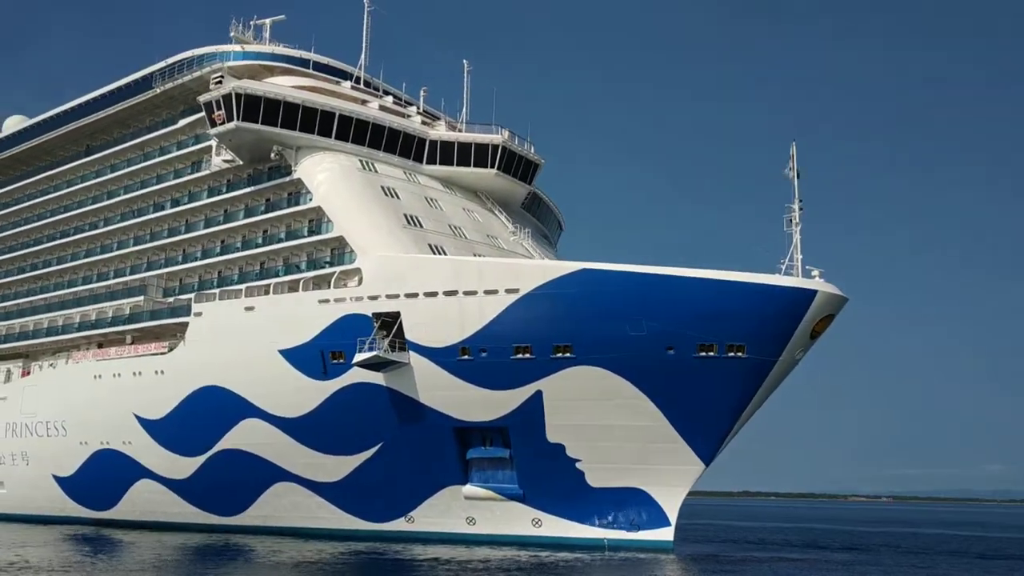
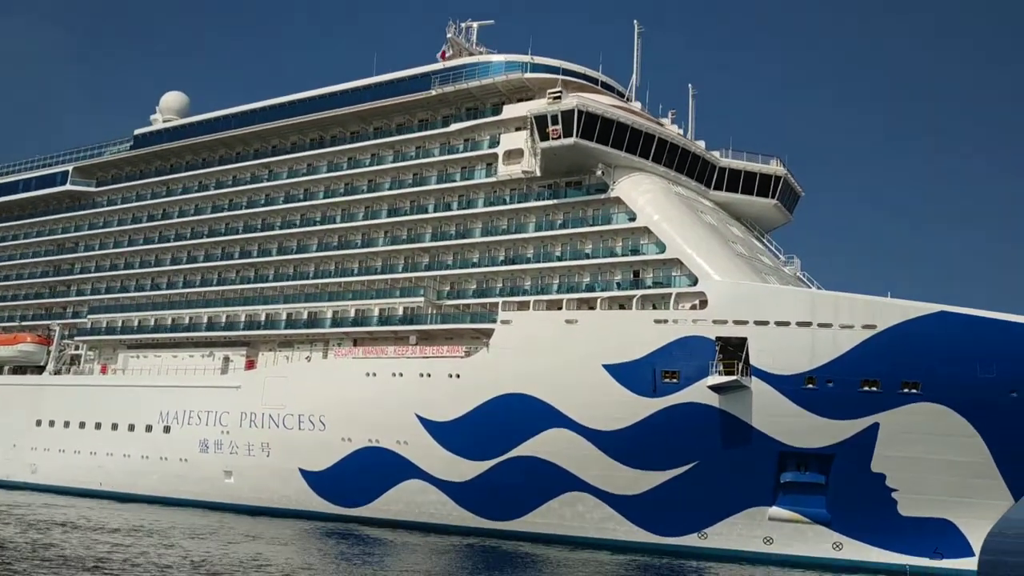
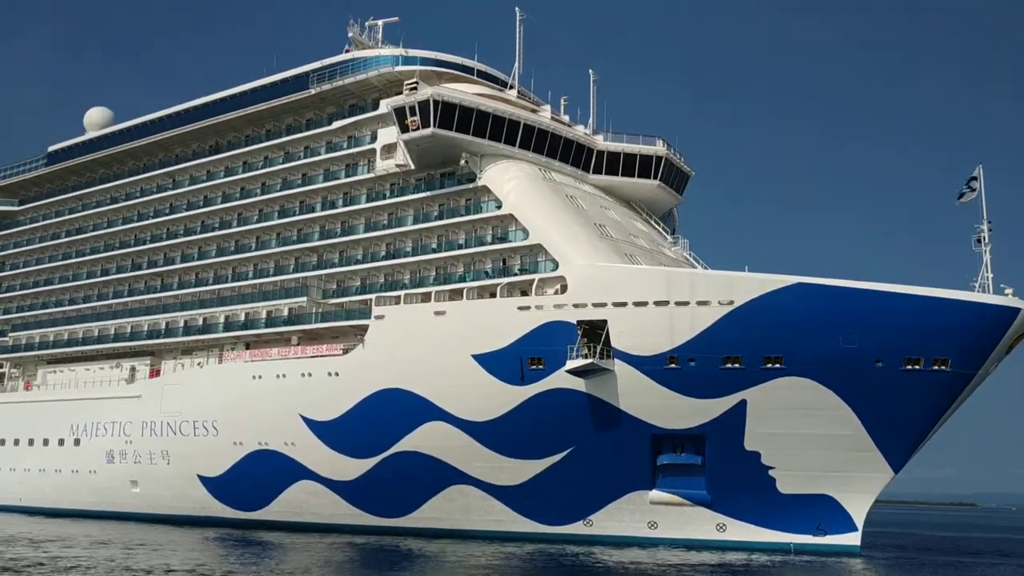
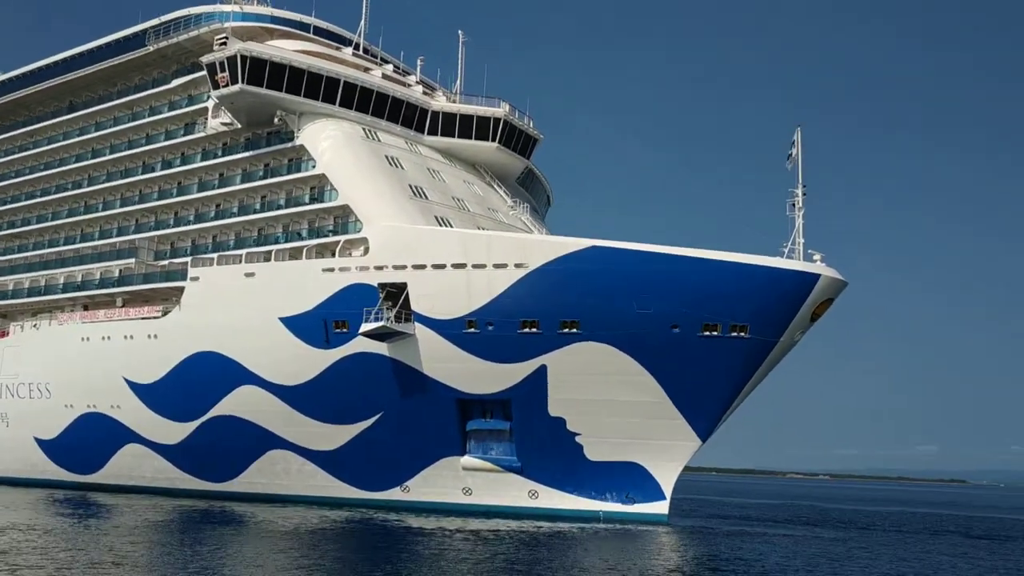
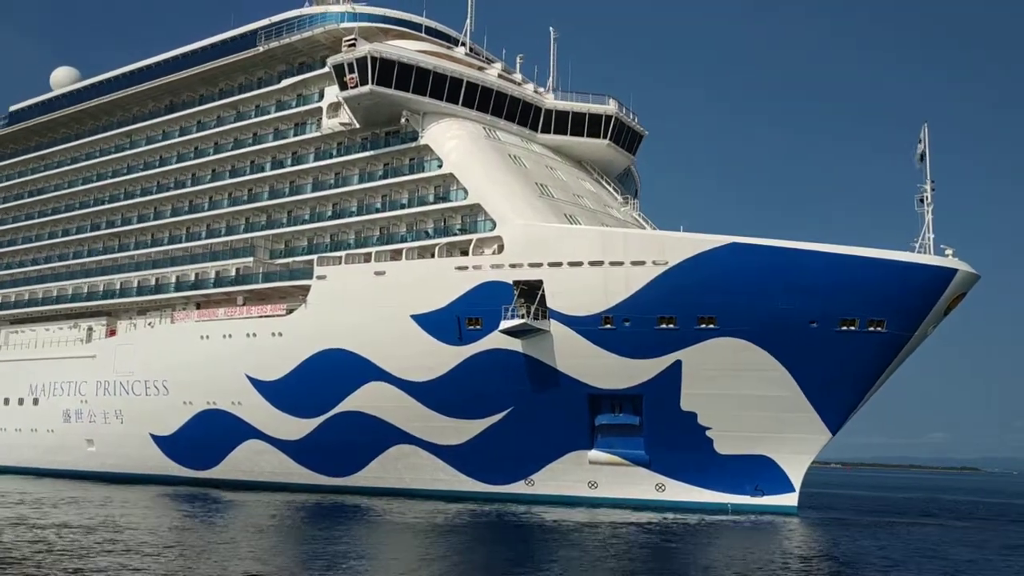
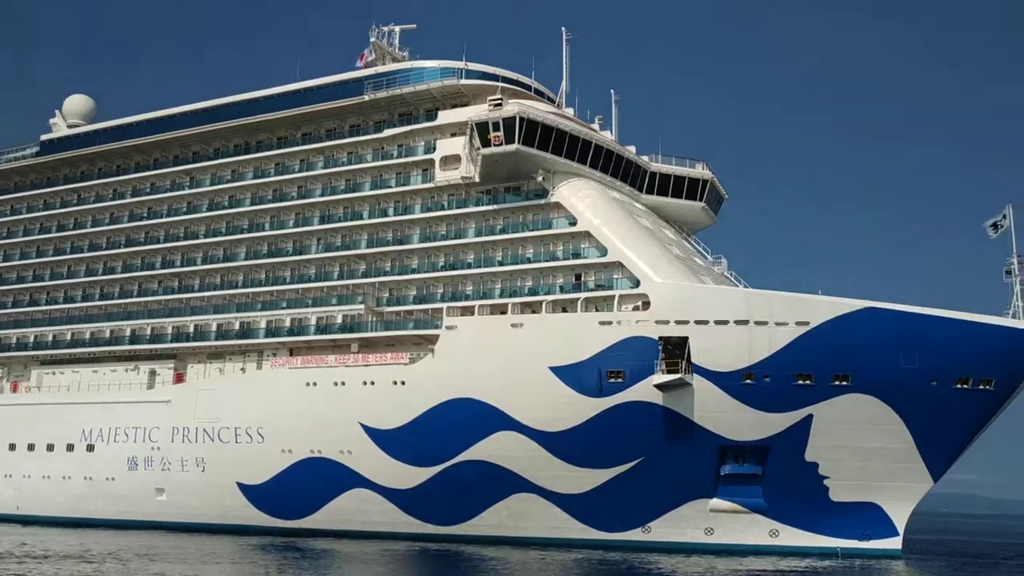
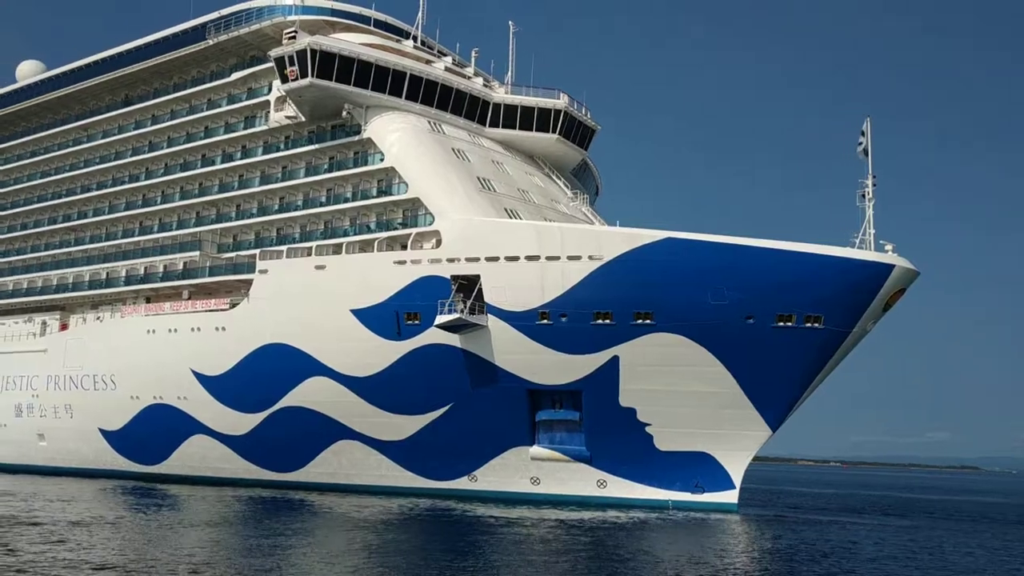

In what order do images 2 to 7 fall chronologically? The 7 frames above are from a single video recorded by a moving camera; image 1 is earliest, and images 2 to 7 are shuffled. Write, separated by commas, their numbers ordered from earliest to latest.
4, 7, 5, 3, 2, 6
